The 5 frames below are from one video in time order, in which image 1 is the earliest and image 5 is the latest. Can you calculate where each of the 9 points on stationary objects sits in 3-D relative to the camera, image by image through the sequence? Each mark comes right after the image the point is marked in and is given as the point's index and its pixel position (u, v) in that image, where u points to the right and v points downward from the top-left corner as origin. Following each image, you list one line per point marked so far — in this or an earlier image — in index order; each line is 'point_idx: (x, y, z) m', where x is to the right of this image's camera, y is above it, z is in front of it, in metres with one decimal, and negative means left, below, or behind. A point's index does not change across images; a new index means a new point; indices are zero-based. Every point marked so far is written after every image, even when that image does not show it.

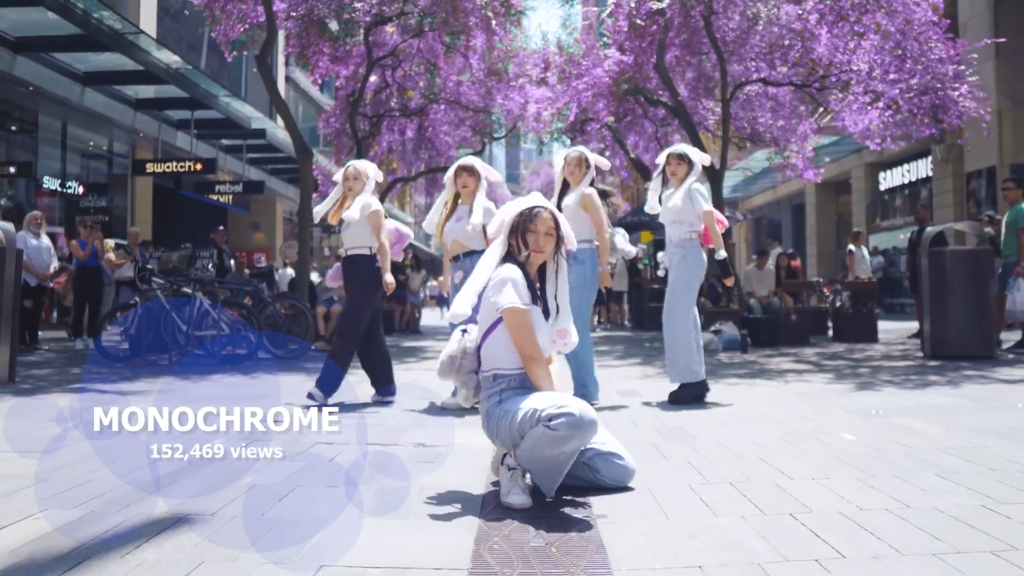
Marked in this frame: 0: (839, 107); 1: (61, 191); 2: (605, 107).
0: (+4.8, +2.7, +14.2) m
1: (-8.9, +1.9, +18.8) m
2: (+1.7, +3.3, +17.1) m
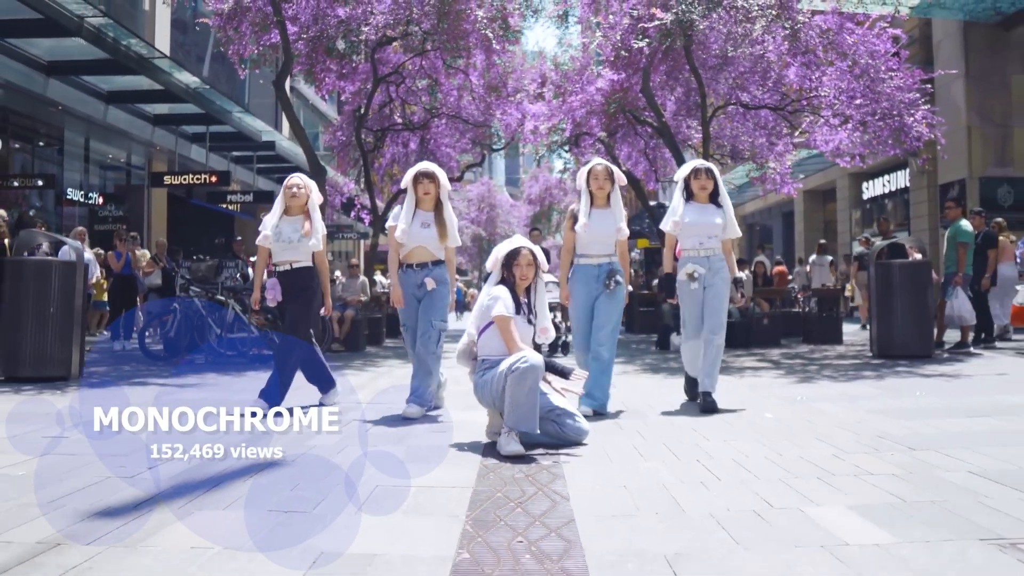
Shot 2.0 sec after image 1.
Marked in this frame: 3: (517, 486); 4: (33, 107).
0: (+4.8, +2.6, +15.4) m
1: (-9.0, +1.8, +20.0) m
2: (+1.6, +3.2, +18.3) m
3: (0.0, -0.8, +3.6) m
4: (-8.9, +3.3, +17.6) m
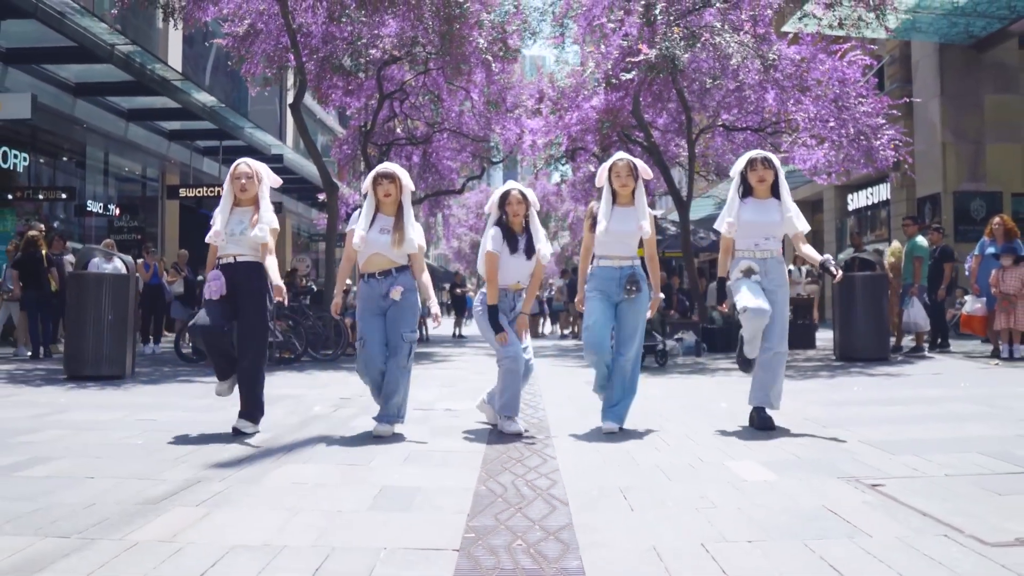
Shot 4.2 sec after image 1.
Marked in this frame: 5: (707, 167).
0: (+4.8, +2.4, +16.5) m
1: (-9.0, +1.6, +21.1) m
2: (+1.6, +3.0, +19.4) m
3: (0.0, -0.8, +4.7) m
4: (-8.9, +3.2, +18.8) m
5: (+4.0, +2.5, +19.6) m
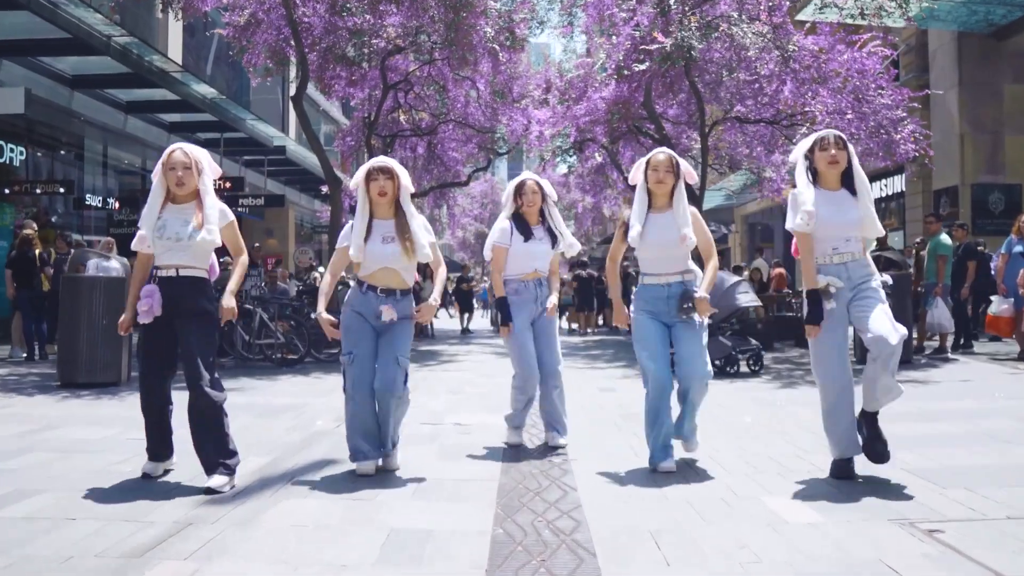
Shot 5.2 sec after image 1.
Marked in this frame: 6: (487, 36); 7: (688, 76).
0: (+4.9, +2.5, +16.1) m
1: (-8.8, +1.8, +20.7) m
2: (+1.8, +3.1, +19.1) m
3: (+0.1, -0.9, +4.4) m
4: (-8.8, +3.3, +18.4) m
5: (+4.2, +2.6, +19.2) m
6: (-0.4, +4.6, +17.6) m
7: (+2.6, +3.1, +14.1) m
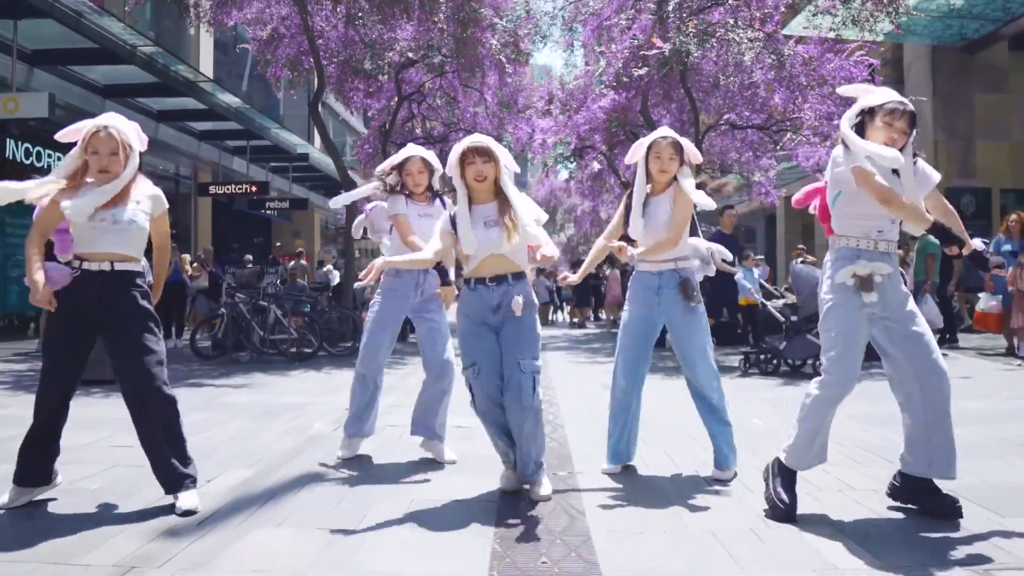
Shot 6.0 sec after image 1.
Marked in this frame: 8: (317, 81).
0: (+5.1, +2.6, +17.8) m
1: (-8.7, +1.8, +22.4) m
2: (+2.0, +3.2, +20.8) m
3: (+0.4, -0.7, +6.1) m
4: (-8.6, +3.4, +20.1) m
5: (+4.4, +2.7, +21.0) m
6: (-0.2, +4.7, +19.3) m
7: (+2.8, +3.2, +15.8) m
8: (-3.5, +3.8, +18.1) m
